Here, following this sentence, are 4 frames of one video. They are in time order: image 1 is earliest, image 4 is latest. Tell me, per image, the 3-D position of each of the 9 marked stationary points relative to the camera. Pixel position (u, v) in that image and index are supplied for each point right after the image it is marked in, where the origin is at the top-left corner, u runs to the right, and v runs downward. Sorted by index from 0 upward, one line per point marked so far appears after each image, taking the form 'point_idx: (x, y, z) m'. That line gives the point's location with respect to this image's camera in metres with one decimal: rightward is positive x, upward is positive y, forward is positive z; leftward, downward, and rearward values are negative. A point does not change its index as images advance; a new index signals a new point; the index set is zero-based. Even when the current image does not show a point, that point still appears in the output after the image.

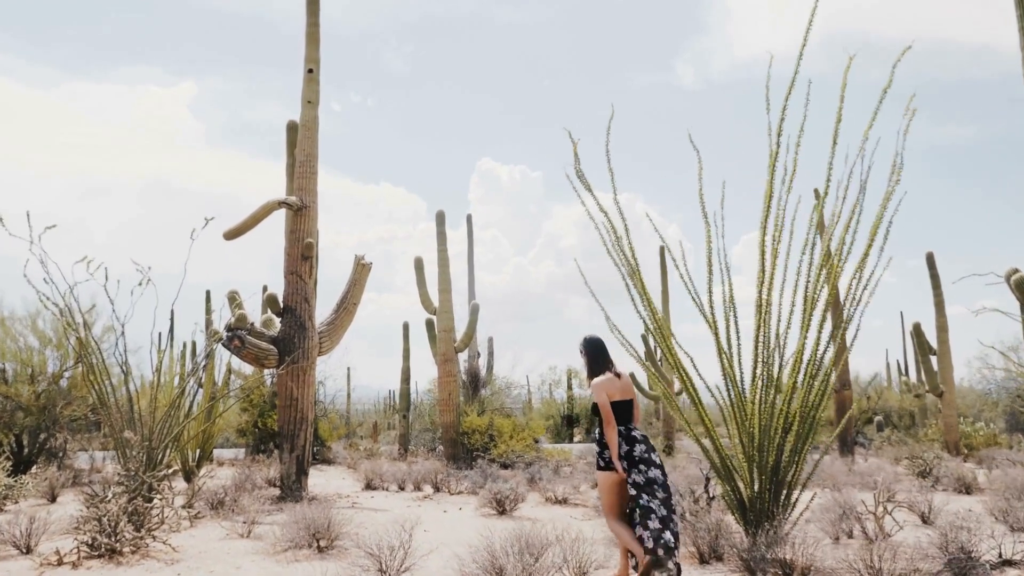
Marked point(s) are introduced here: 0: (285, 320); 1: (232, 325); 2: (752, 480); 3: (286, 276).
0: (-2.8, -0.4, +8.7) m
1: (-3.3, -0.4, +8.3) m
2: (+1.5, -1.2, +4.3) m
3: (-2.8, +0.1, +8.8) m
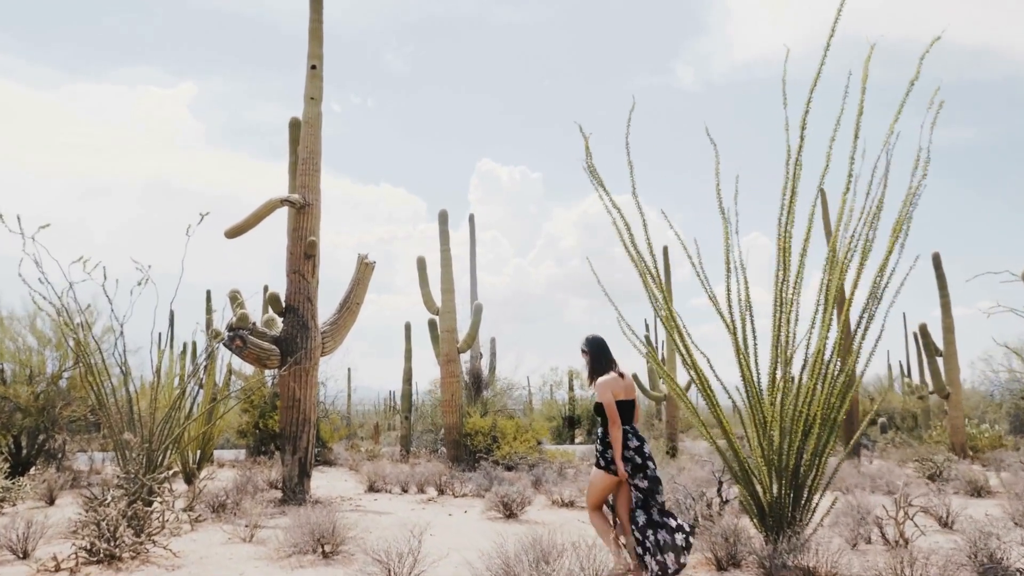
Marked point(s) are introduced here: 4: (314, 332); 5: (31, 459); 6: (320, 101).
0: (-2.7, -0.4, +8.5) m
1: (-3.2, -0.4, +8.1) m
2: (+1.6, -1.2, +4.2) m
3: (-2.8, +0.2, +8.7) m
4: (-2.4, -0.5, +8.6) m
5: (-7.5, -2.7, +11.0) m
6: (-2.5, +2.4, +9.2) m
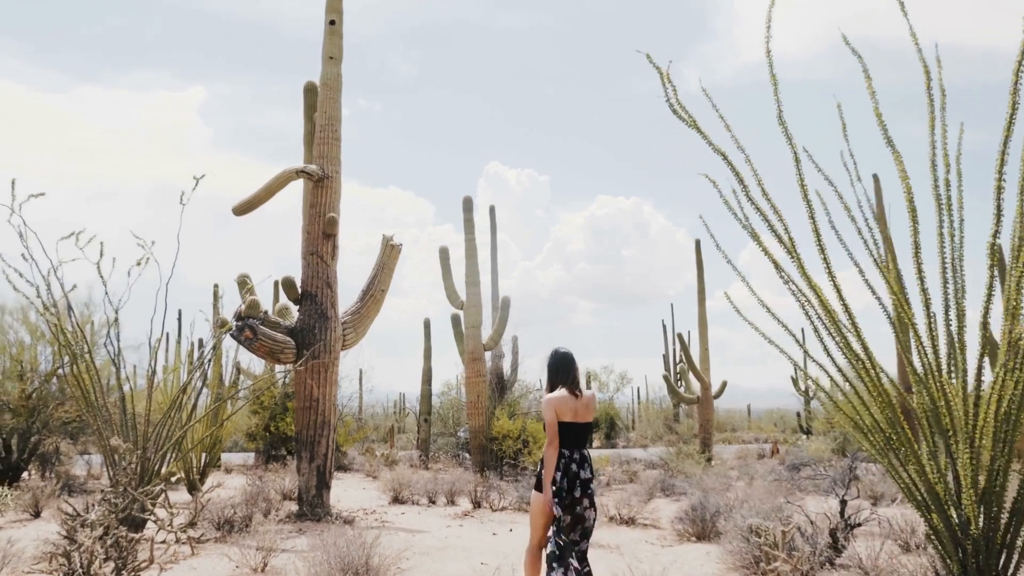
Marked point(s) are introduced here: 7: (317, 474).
0: (-2.2, -0.2, +7.5) m
1: (-2.7, -0.2, +7.1) m
2: (+2.0, -1.0, +3.1) m
3: (-2.2, +0.3, +7.6) m
4: (-1.9, -0.4, +7.6) m
5: (-7.0, -2.5, +10.0) m
6: (-2.0, +2.6, +8.1) m
7: (-2.0, -1.9, +7.2) m
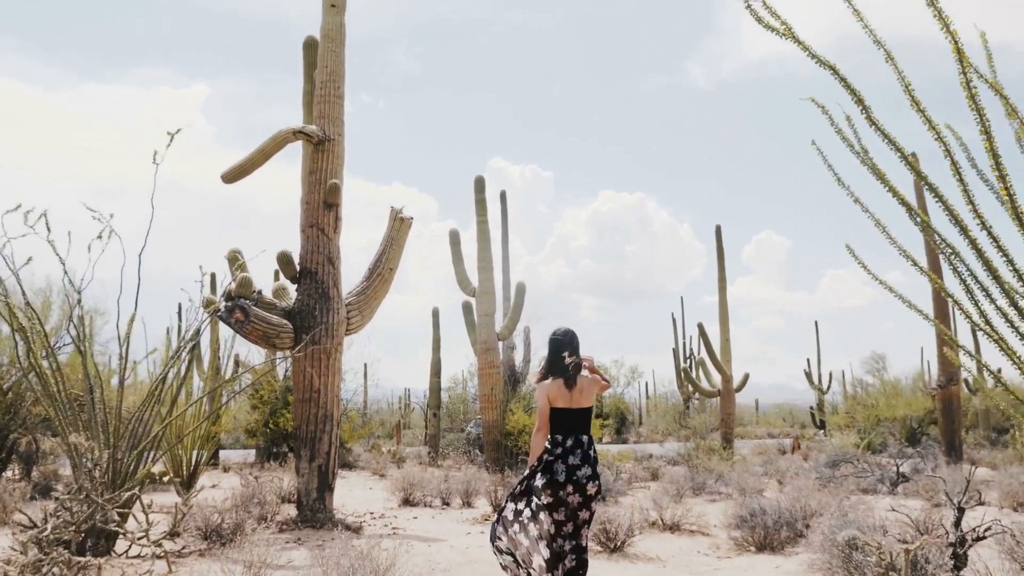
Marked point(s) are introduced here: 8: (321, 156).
0: (-2.0, 0.0, +6.6) m
1: (-2.5, 0.0, +6.2) m
2: (+2.2, -0.8, +2.2) m
3: (-2.0, +0.6, +6.8) m
4: (-1.7, -0.1, +6.7) m
5: (-6.7, -2.3, +9.2) m
6: (-1.7, +2.8, +7.2) m
7: (-1.8, -1.7, +6.4) m
8: (-1.9, +1.3, +6.9) m
